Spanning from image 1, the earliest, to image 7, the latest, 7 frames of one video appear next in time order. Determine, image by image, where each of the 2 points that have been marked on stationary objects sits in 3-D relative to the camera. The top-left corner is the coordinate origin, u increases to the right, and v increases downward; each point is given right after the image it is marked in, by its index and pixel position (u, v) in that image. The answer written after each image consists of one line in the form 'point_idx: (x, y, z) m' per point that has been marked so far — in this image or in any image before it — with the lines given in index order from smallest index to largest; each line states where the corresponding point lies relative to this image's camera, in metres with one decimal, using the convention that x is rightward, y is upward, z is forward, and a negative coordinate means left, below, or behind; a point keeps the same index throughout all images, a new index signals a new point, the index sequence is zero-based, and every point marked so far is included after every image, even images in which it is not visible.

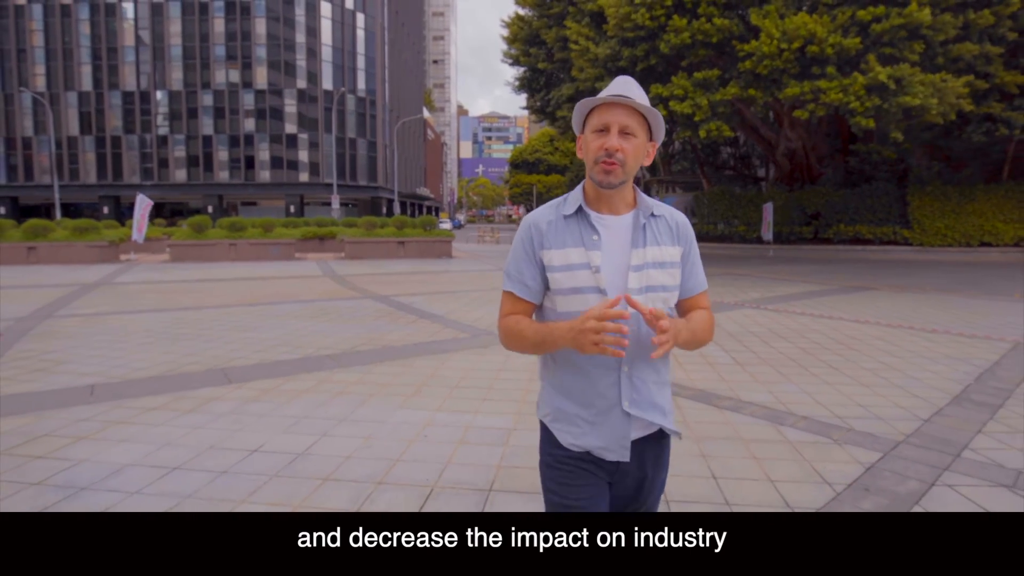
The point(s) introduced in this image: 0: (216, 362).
0: (-2.9, -0.7, +6.3) m
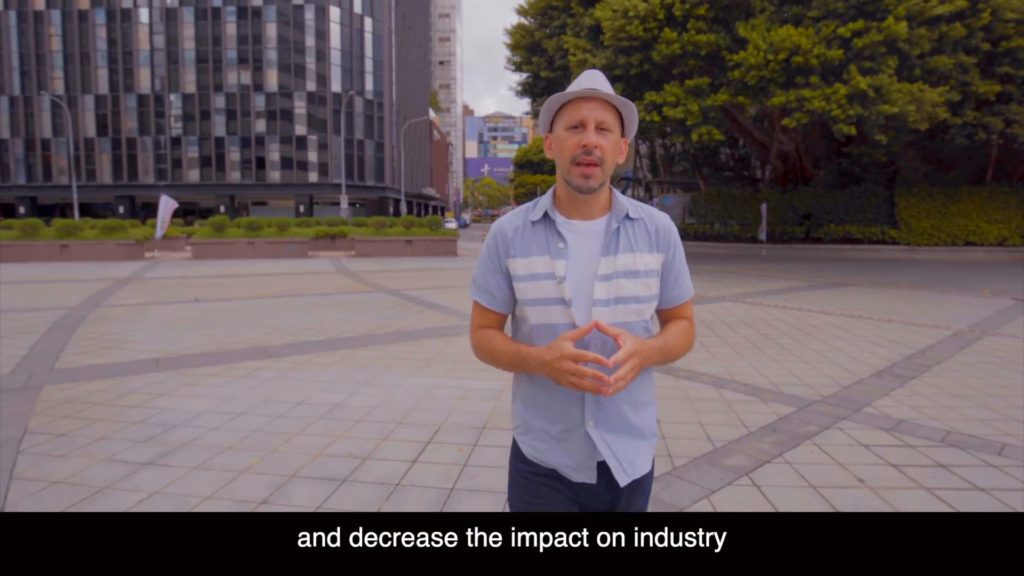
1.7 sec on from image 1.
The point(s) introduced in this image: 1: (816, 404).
0: (-3.0, -0.6, +7.3) m
1: (+2.5, -0.9, +5.0) m
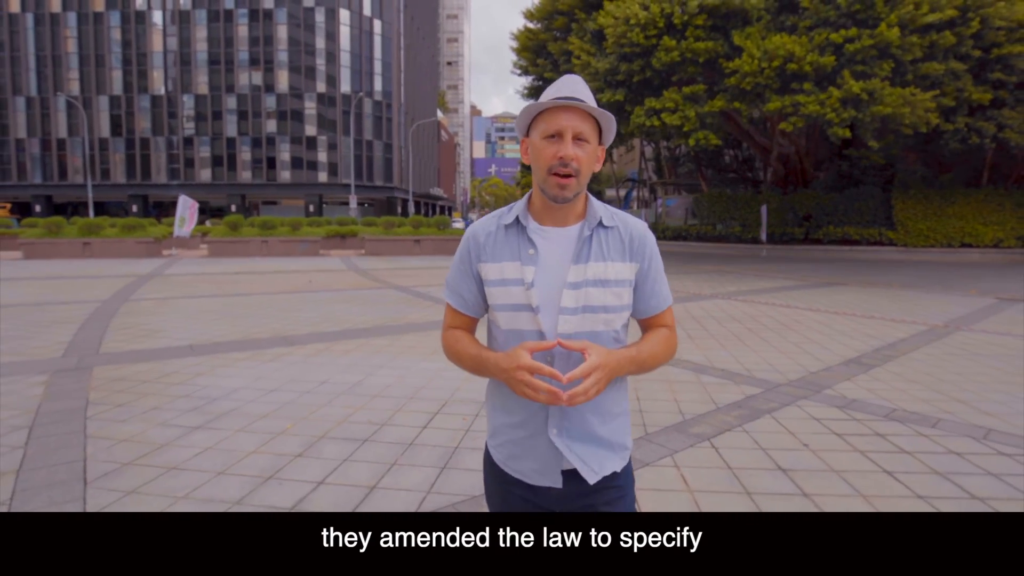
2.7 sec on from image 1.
0: (-3.0, -0.6, +8.0) m
1: (+2.4, -0.9, +5.6) m
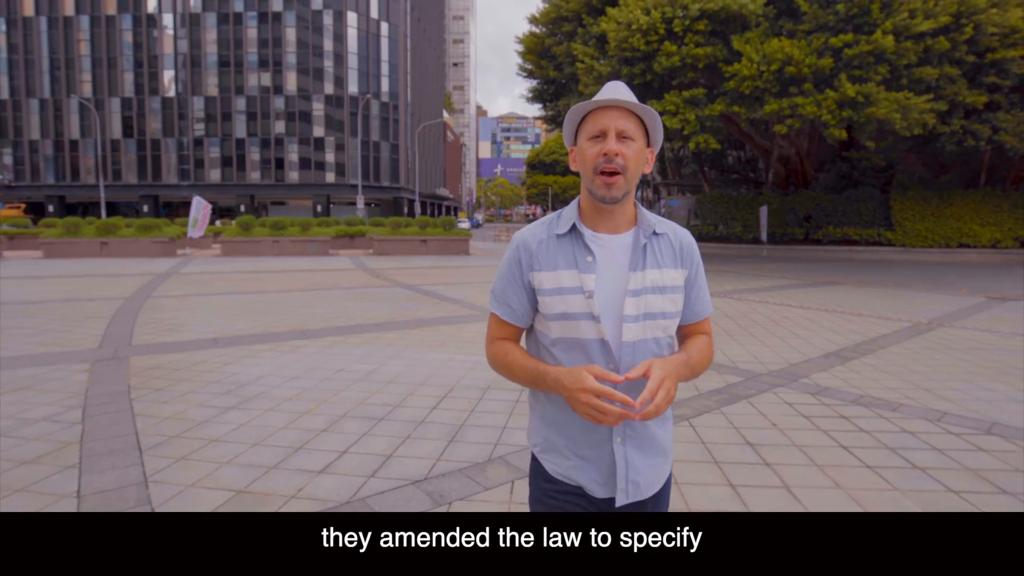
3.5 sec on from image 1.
0: (-2.9, -0.5, +8.5) m
1: (+2.5, -0.9, +6.1) m
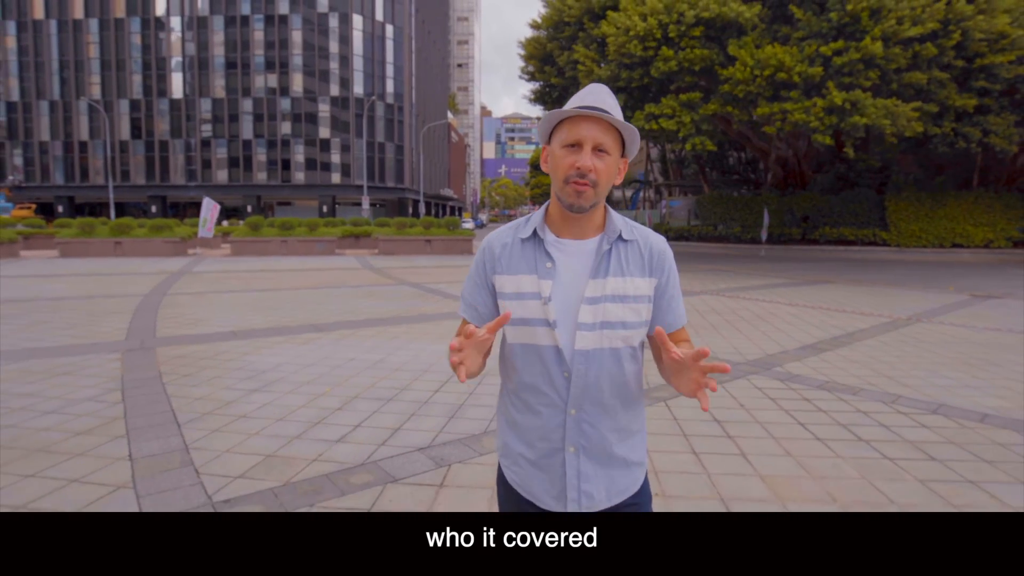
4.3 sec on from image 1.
0: (-3.0, -0.5, +9.1) m
1: (+2.4, -0.8, +6.6) m
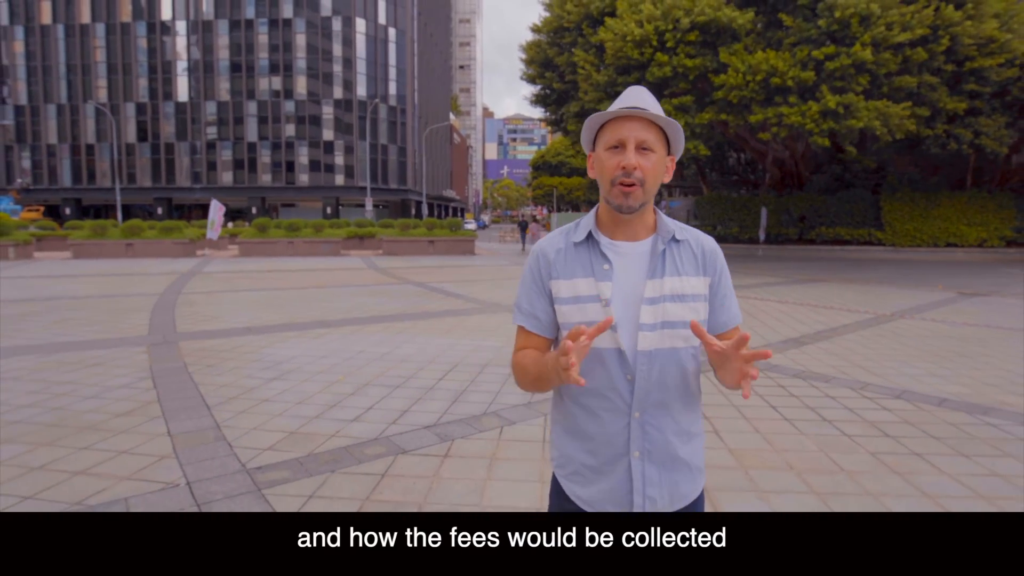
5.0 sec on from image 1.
0: (-3.0, -0.5, +9.6) m
1: (+2.4, -0.8, +7.1) m
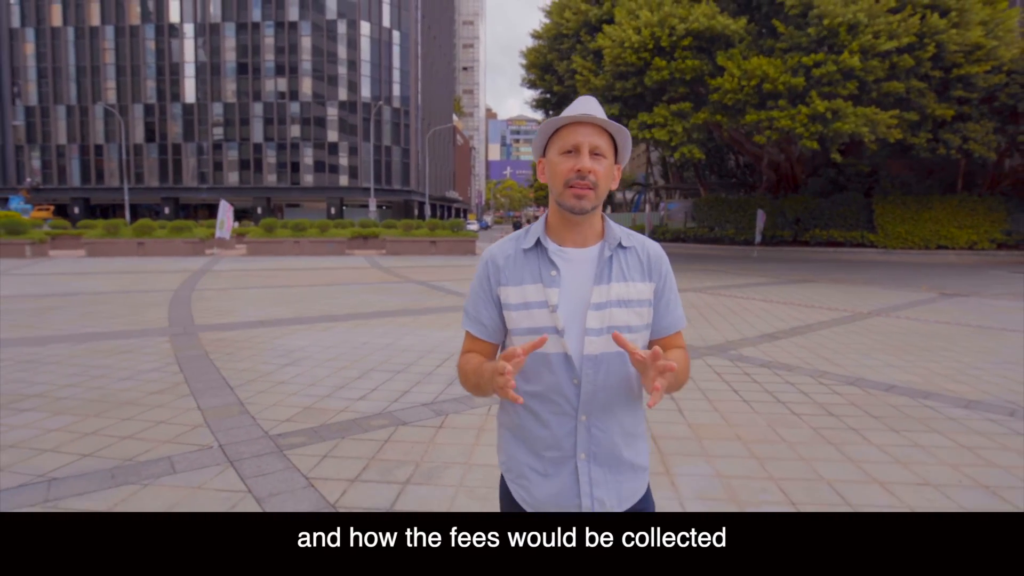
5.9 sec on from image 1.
0: (-3.0, -0.4, +10.2) m
1: (+2.3, -0.8, +7.7) m
